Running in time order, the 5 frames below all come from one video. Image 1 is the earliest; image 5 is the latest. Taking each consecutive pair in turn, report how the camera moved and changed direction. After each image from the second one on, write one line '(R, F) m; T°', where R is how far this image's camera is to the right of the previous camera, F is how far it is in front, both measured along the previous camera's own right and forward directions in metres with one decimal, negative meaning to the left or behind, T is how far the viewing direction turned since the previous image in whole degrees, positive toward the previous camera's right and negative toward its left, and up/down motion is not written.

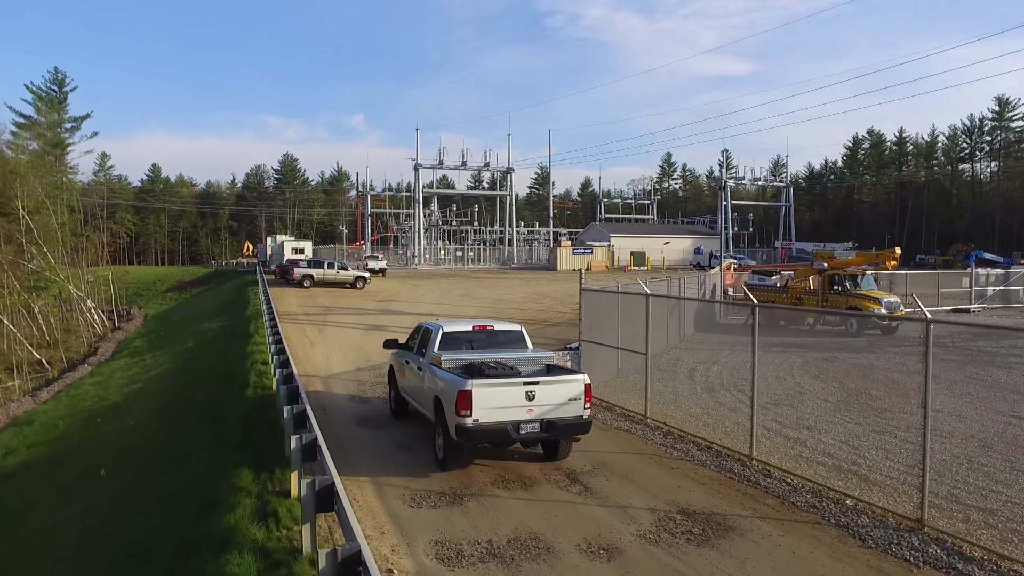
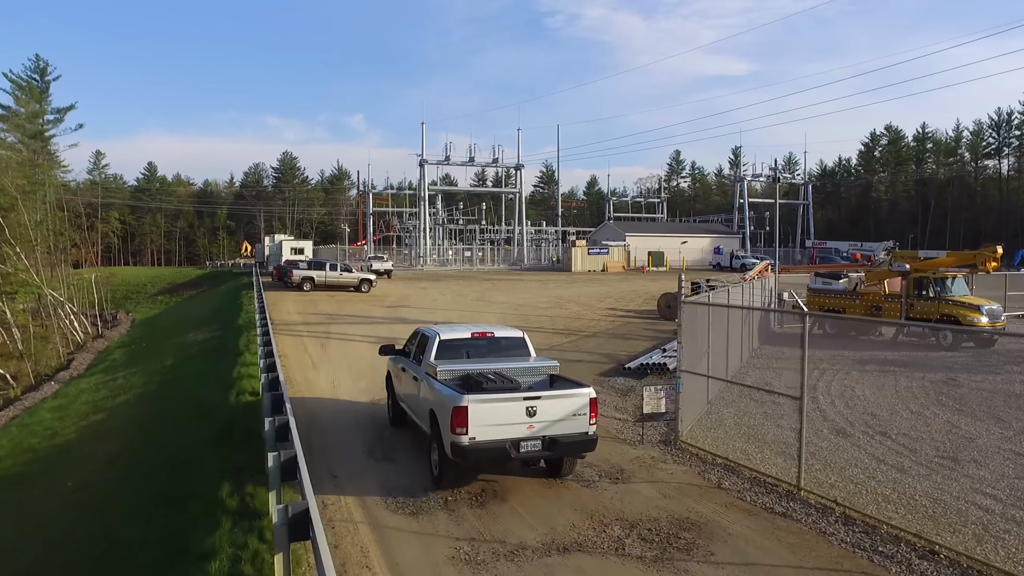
(-0.7, +3.4) m; 0°
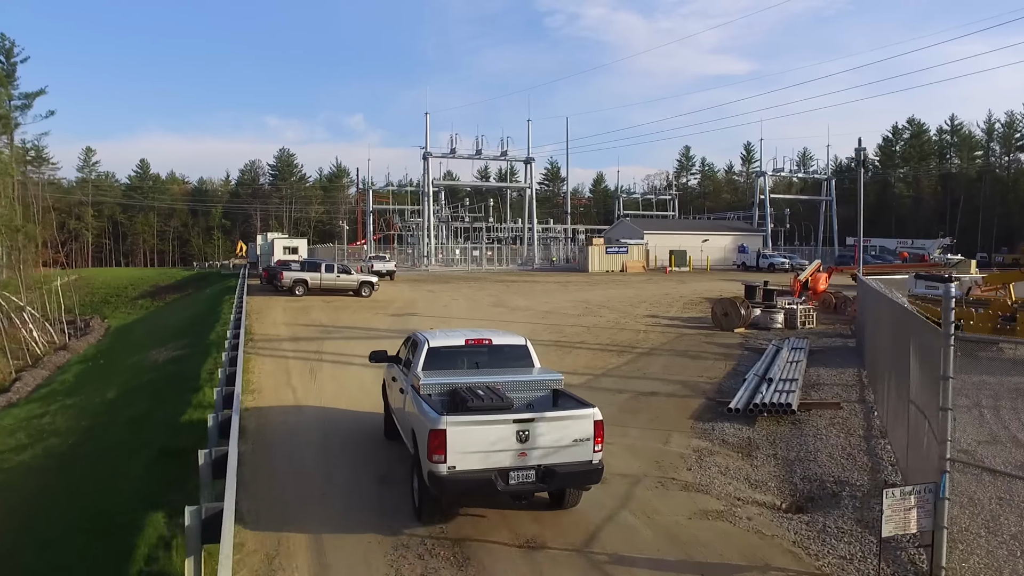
(-0.7, +4.4) m; 0°
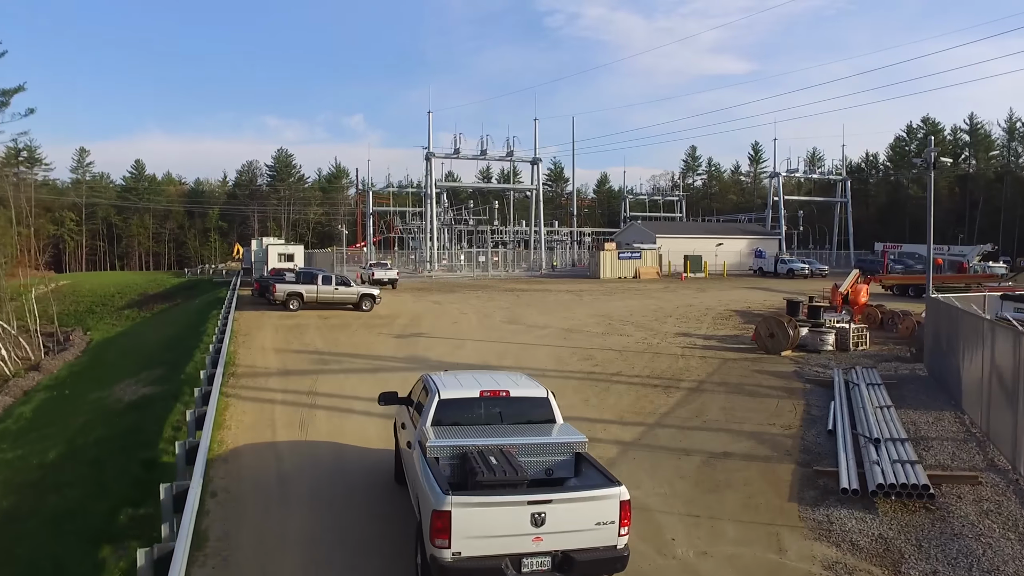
(-0.4, +2.6) m; 0°
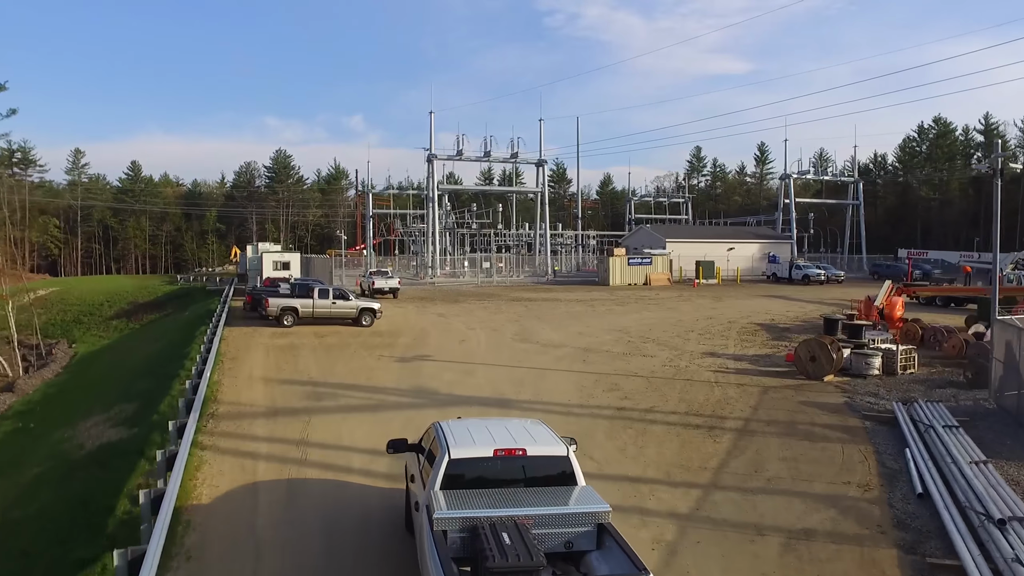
(-0.3, +2.0) m; 0°
